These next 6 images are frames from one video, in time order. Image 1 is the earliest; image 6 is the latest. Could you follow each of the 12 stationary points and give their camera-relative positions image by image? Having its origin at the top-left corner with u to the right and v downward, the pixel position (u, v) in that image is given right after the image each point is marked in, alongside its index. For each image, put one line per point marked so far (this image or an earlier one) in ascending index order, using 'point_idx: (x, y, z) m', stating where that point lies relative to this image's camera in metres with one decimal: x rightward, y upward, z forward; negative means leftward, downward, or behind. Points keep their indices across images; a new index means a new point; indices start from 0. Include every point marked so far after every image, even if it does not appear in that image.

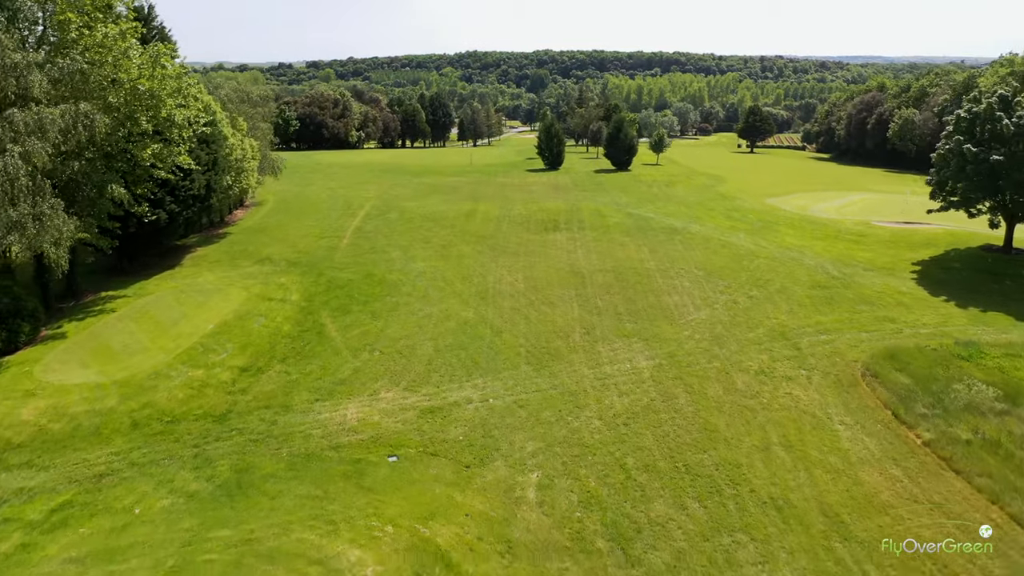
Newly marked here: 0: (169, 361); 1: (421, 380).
0: (-8.1, -1.7, +19.0) m
1: (-2.1, -2.1, +18.7) m
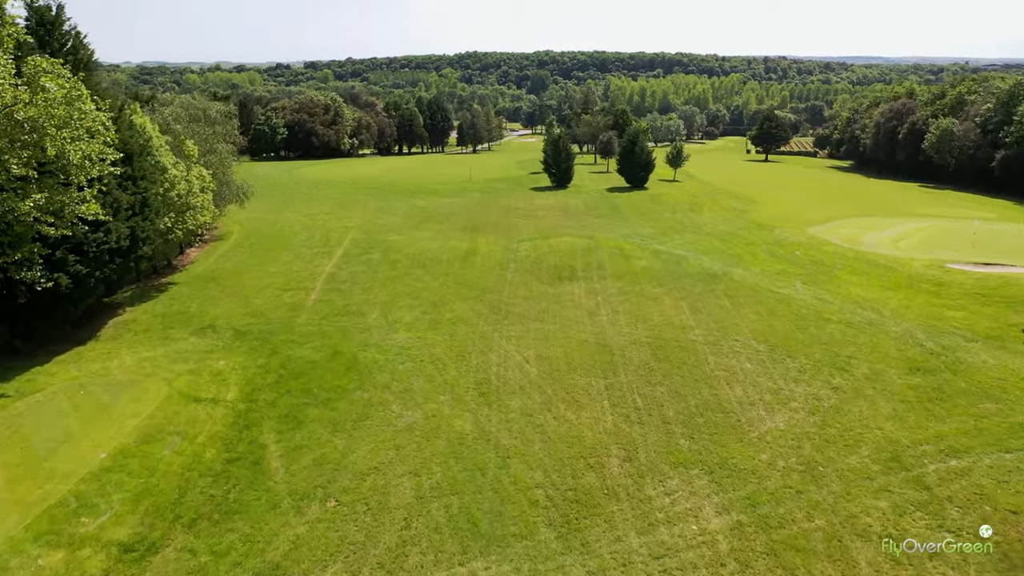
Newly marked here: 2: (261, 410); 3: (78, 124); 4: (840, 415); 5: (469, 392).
0: (-7.8, -3.9, +12.9) m
1: (-1.9, -4.3, +12.5) m
2: (-5.5, -2.7, +17.8) m
3: (-9.7, +3.7, +18.2) m
4: (+7.4, -2.9, +18.3) m
5: (-1.0, -2.4, +19.1) m
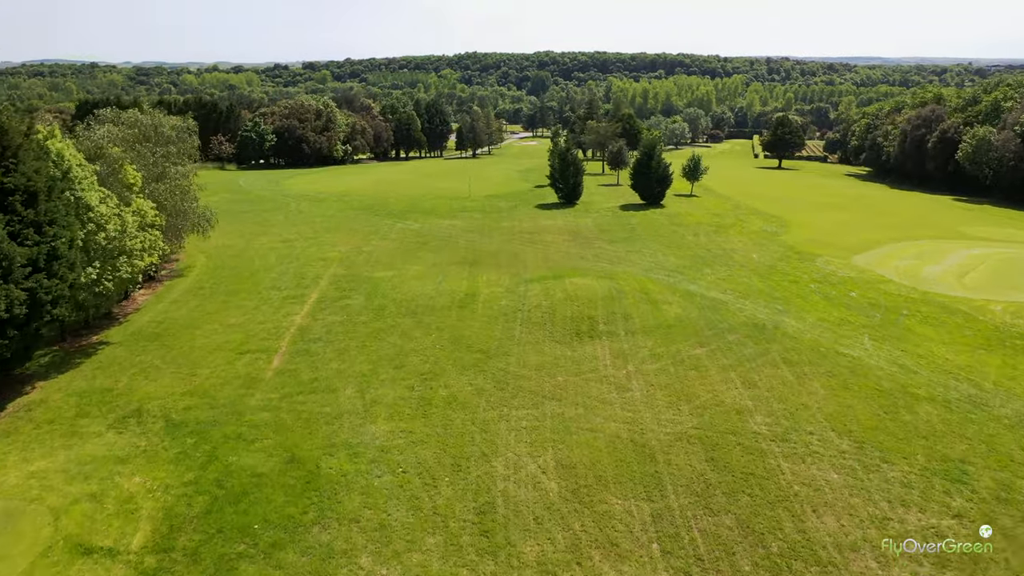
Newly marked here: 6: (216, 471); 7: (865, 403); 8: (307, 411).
0: (-7.6, -5.6, +7.8) m
1: (-1.6, -6.0, +7.4) m
2: (-5.2, -4.4, +12.7) m
3: (-9.5, +2.0, +13.1) m
4: (+7.6, -4.6, +13.2) m
5: (-0.8, -4.1, +14.0) m
6: (-5.7, -3.5, +15.6) m
7: (+8.4, -2.8, +19.3) m
8: (-4.6, -2.8, +18.5) m
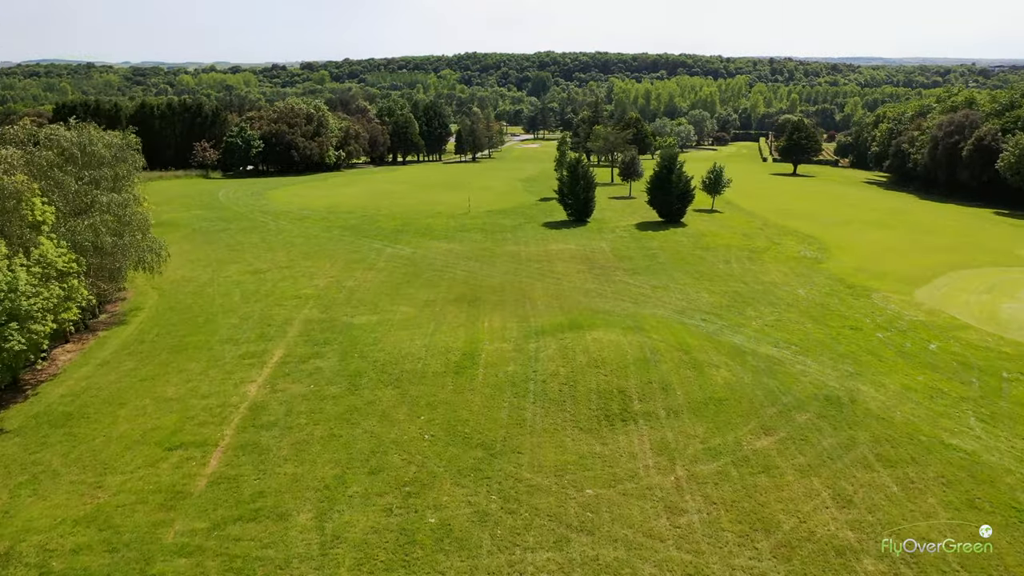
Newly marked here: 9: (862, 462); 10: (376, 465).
0: (-7.4, -7.1, +2.6) m
1: (-1.4, -7.5, +2.3) m
2: (-5.0, -5.9, +7.5) m
3: (-9.3, +0.4, +7.9) m
4: (+7.9, -6.1, +8.0) m
5: (-0.5, -5.7, +8.8) m
6: (-5.4, -5.1, +10.5) m
7: (+8.7, -4.4, +14.1) m
8: (-4.4, -4.4, +13.3) m
9: (+7.2, -3.6, +16.8) m
10: (-2.7, -3.5, +16.3) m
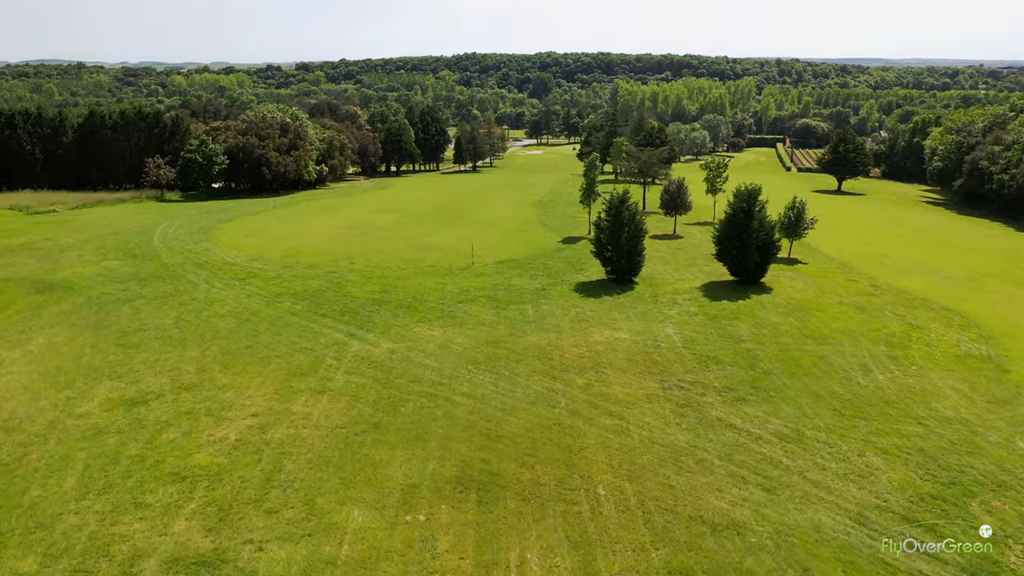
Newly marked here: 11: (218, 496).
0: (-6.5, -10.7, -9.9) m
1: (-0.5, -11.1, -10.2) m
2: (-4.1, -9.5, -5.0) m
3: (-8.4, -3.1, -4.6) m
4: (+8.7, -9.7, -4.4) m
5: (+0.4, -9.3, -3.7) m
6: (-4.5, -8.7, -2.0) m
7: (+9.6, -7.9, +1.7) m
8: (-3.5, -7.9, +0.8) m
9: (+8.1, -7.2, +4.3) m
10: (-1.8, -7.1, +3.8) m
11: (-5.8, -4.1, +16.2) m
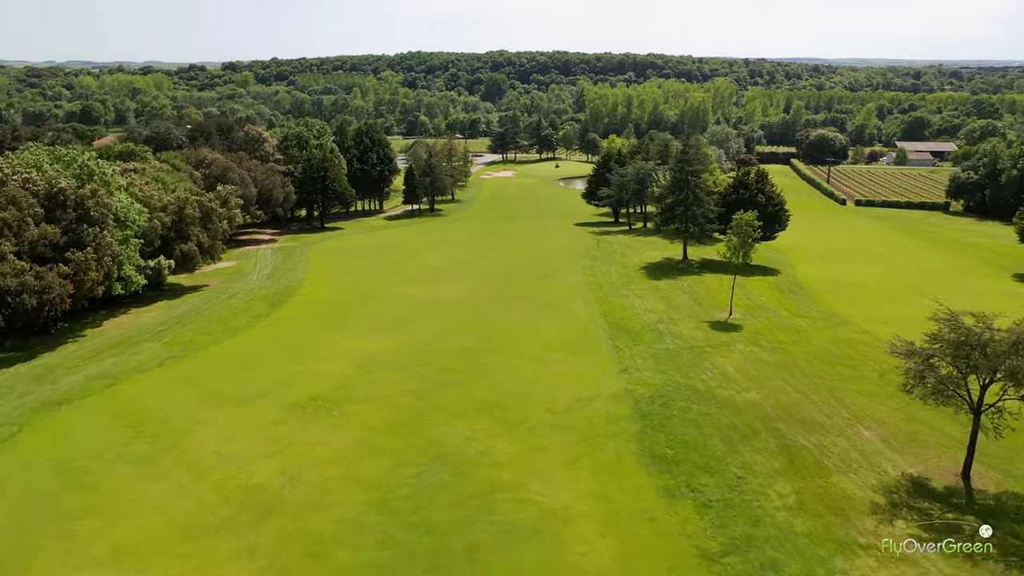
0: (+0.7, -21.9, -49.7) m
1: (+6.7, -22.2, -49.7) m
2: (+2.7, -20.6, -44.7) m
3: (-1.6, -14.4, -44.6) m
4: (+15.5, -20.6, -43.3) m
5: (+7.1, -20.3, -43.1) m
6: (+2.1, -19.8, -41.7) m
7: (+15.9, -18.8, -37.1) m
8: (+2.9, -19.1, -38.8) m
9: (+14.3, -18.1, -34.6) m
10: (+4.4, -18.2, -35.7) m
11: (-0.4, -15.2, -23.7) m
